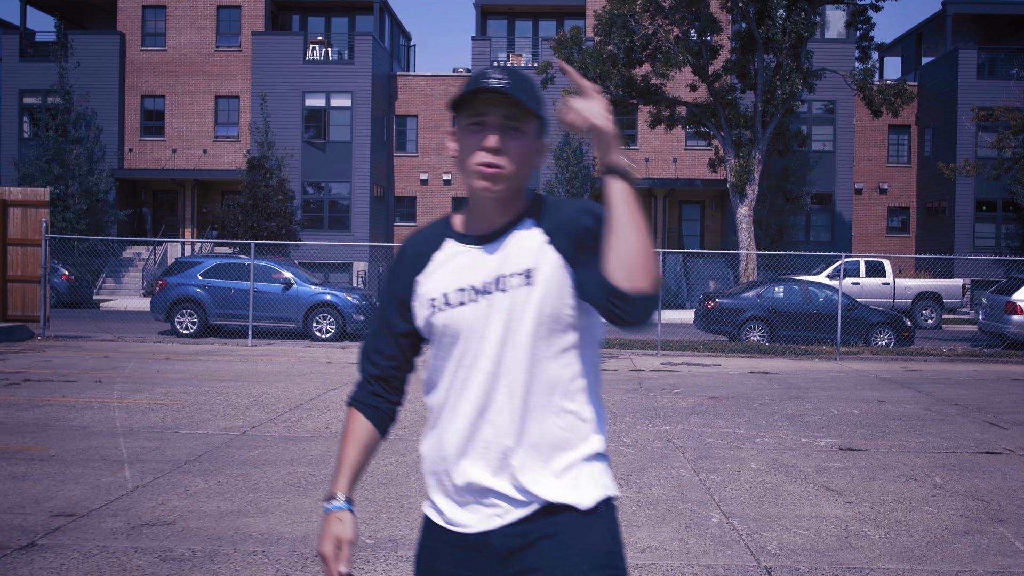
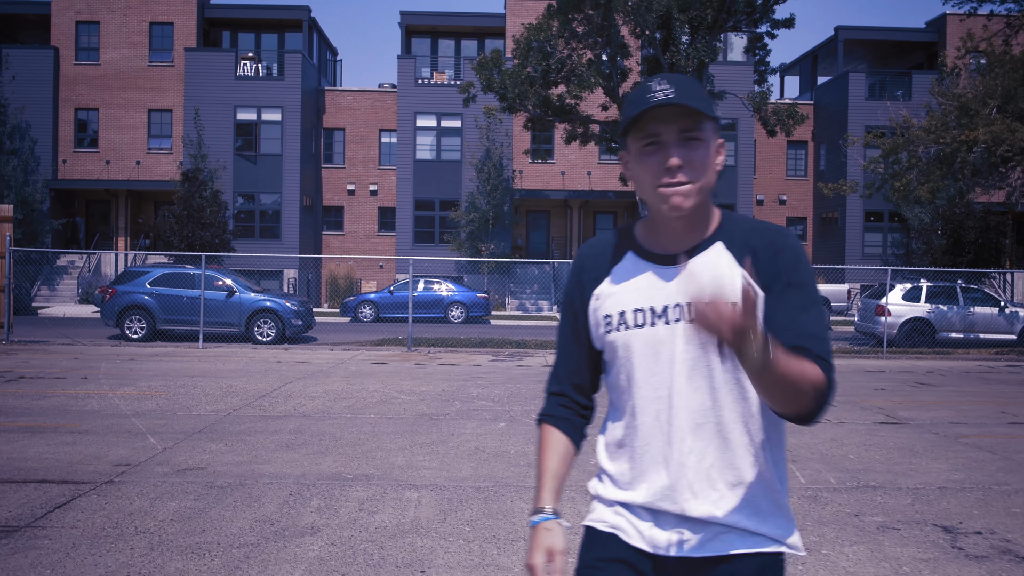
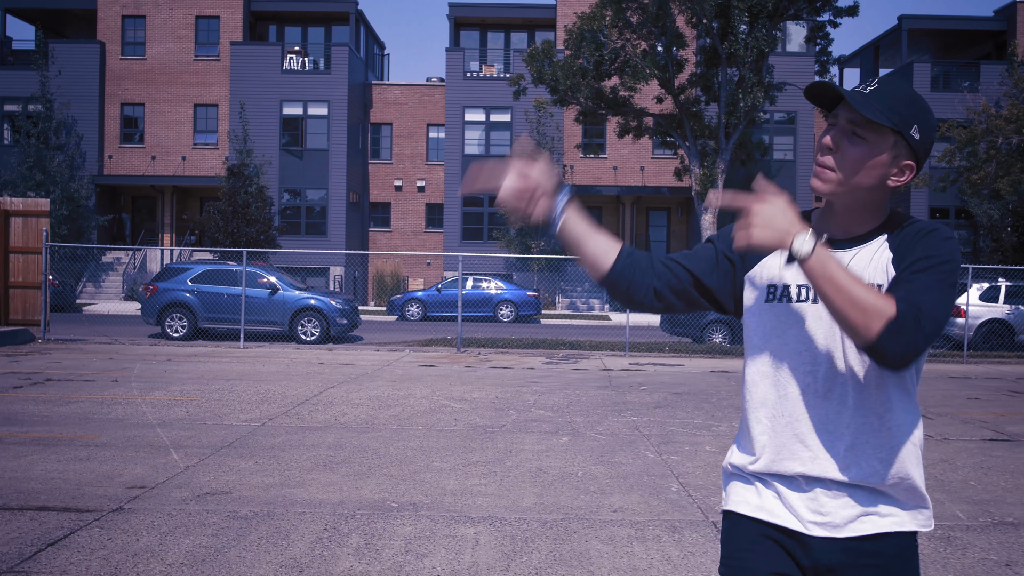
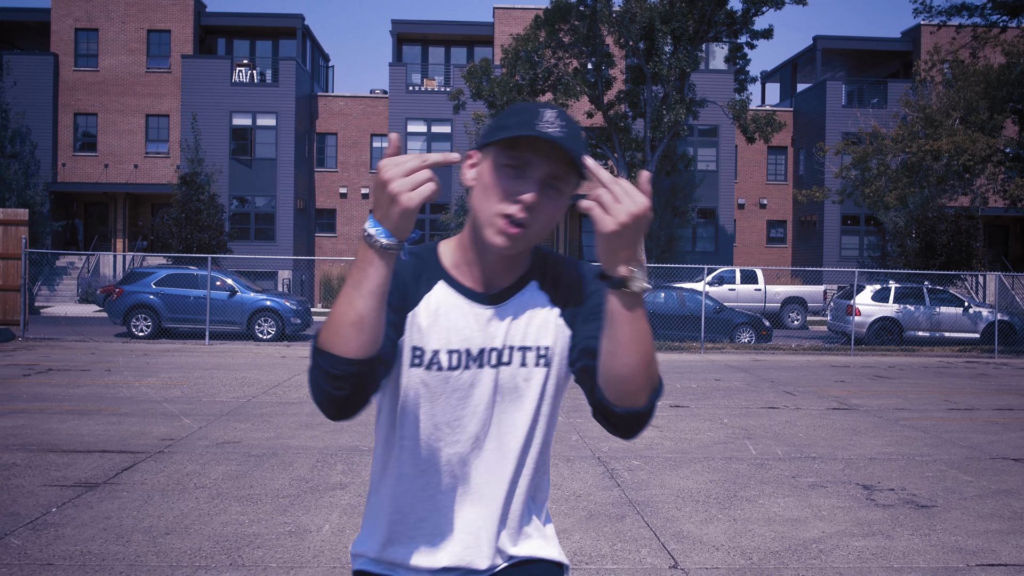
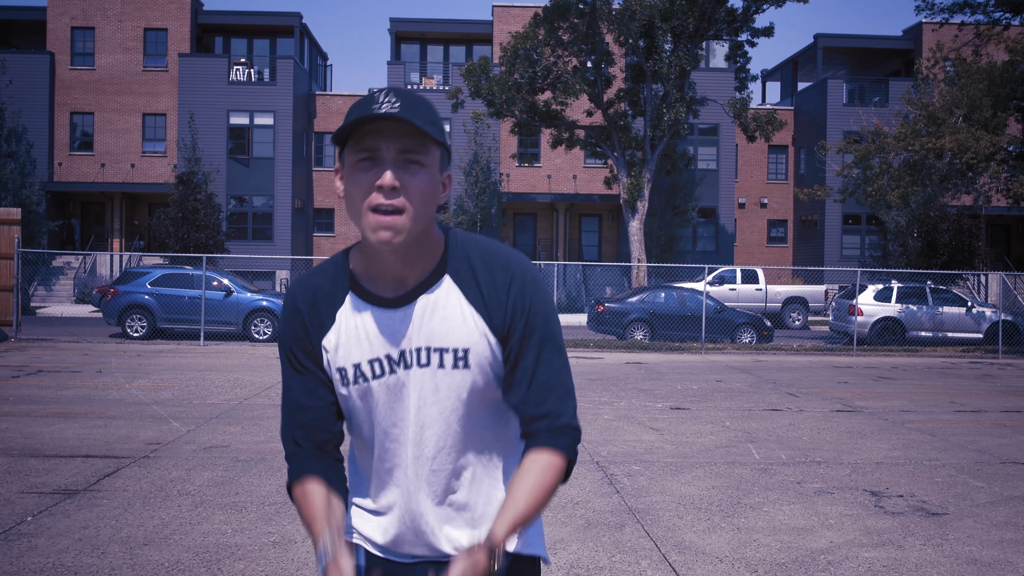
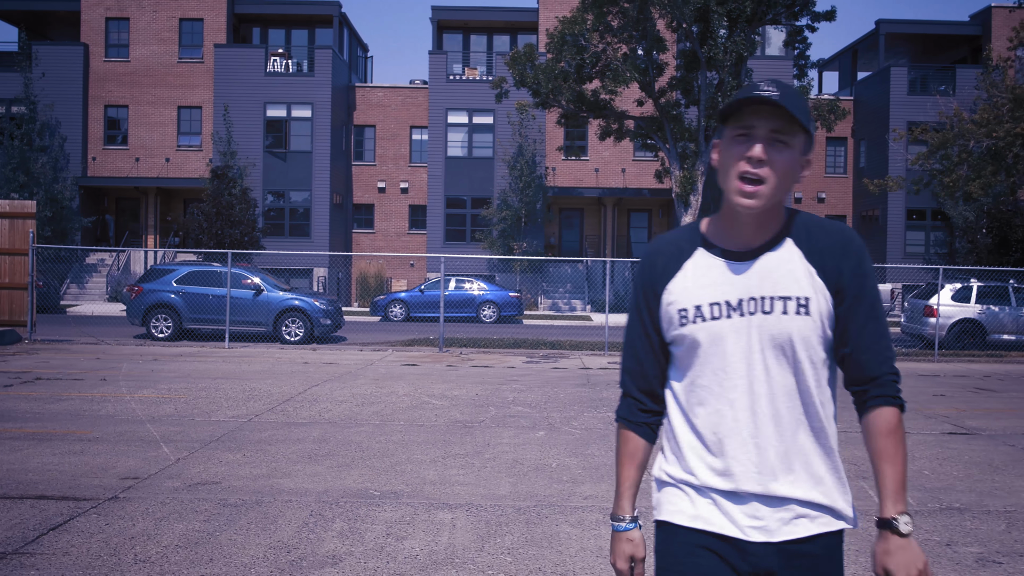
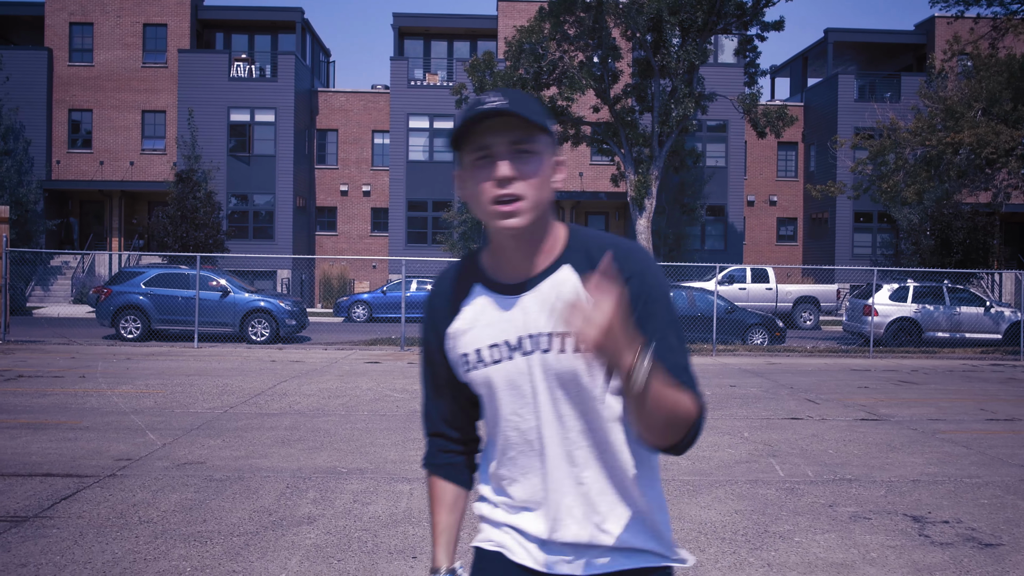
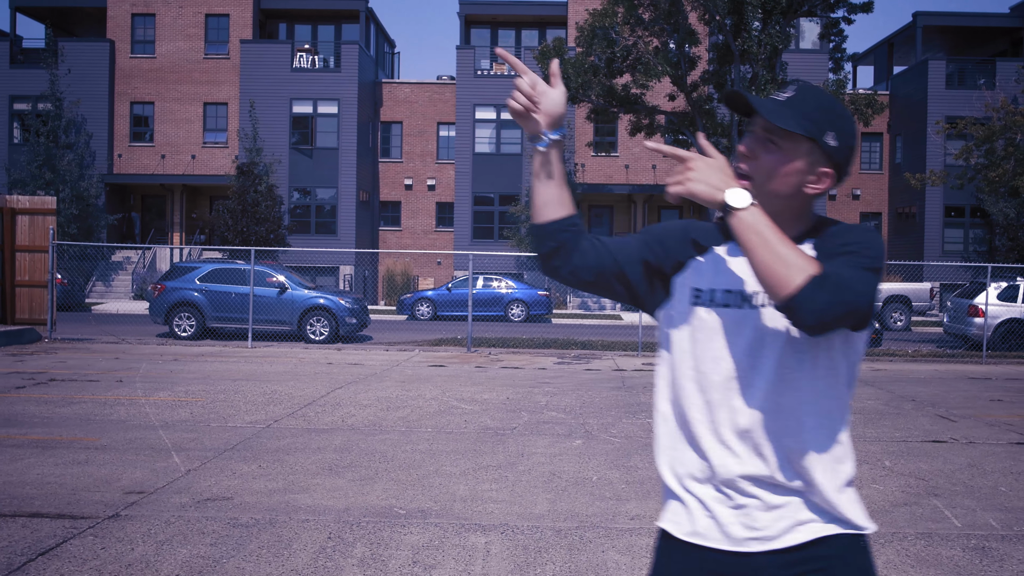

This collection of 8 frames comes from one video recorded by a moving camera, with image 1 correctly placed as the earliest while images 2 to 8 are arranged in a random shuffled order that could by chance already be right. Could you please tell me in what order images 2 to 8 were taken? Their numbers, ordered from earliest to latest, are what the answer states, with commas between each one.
8, 3, 6, 2, 7, 5, 4
